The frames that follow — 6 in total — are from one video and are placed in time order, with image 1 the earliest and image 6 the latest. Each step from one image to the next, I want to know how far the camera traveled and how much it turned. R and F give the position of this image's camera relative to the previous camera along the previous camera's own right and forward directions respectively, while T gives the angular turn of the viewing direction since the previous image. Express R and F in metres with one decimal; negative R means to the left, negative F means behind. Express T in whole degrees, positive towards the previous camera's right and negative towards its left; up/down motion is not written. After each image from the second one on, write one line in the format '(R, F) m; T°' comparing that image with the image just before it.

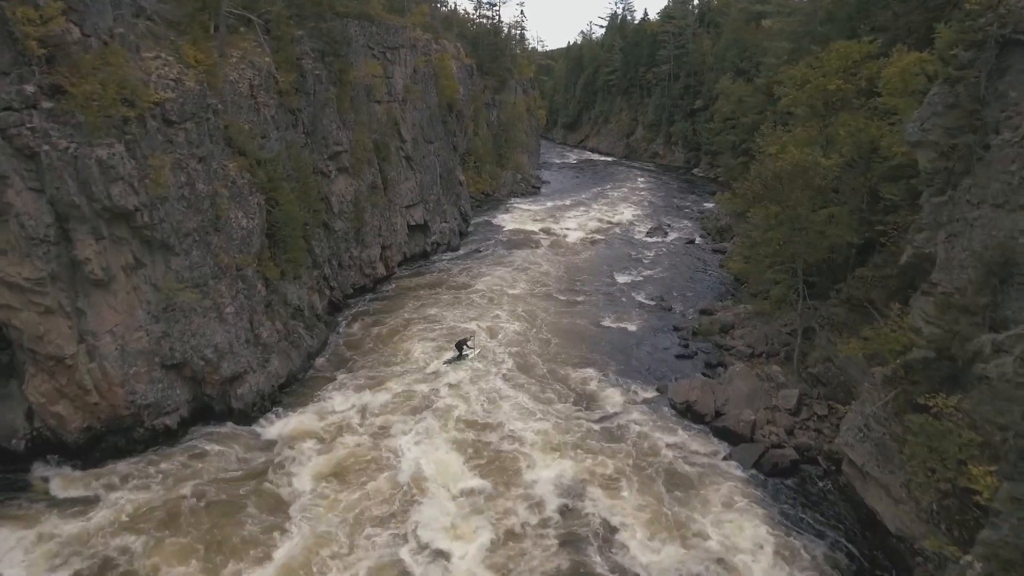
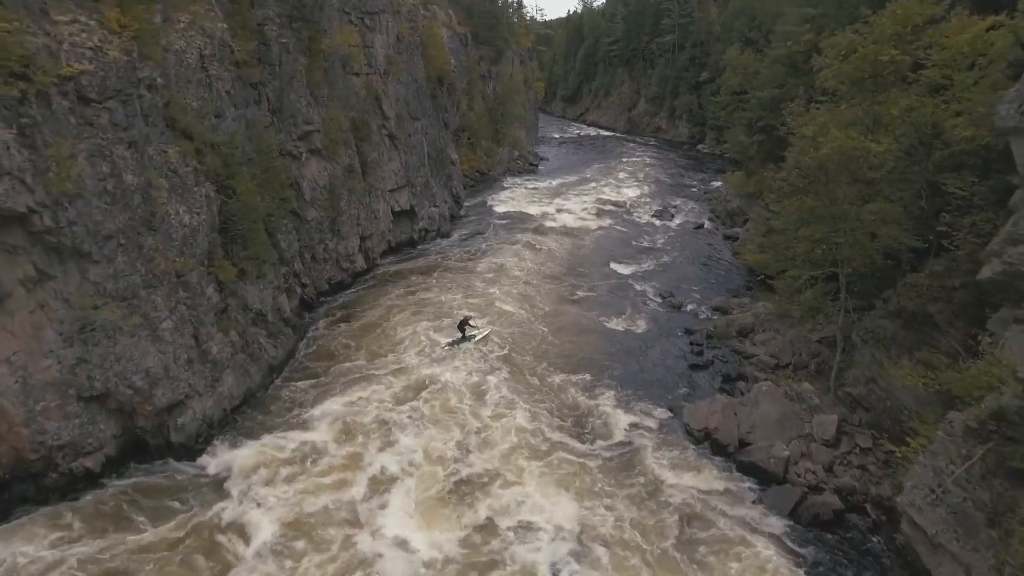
(+0.2, +3.1) m; 0°
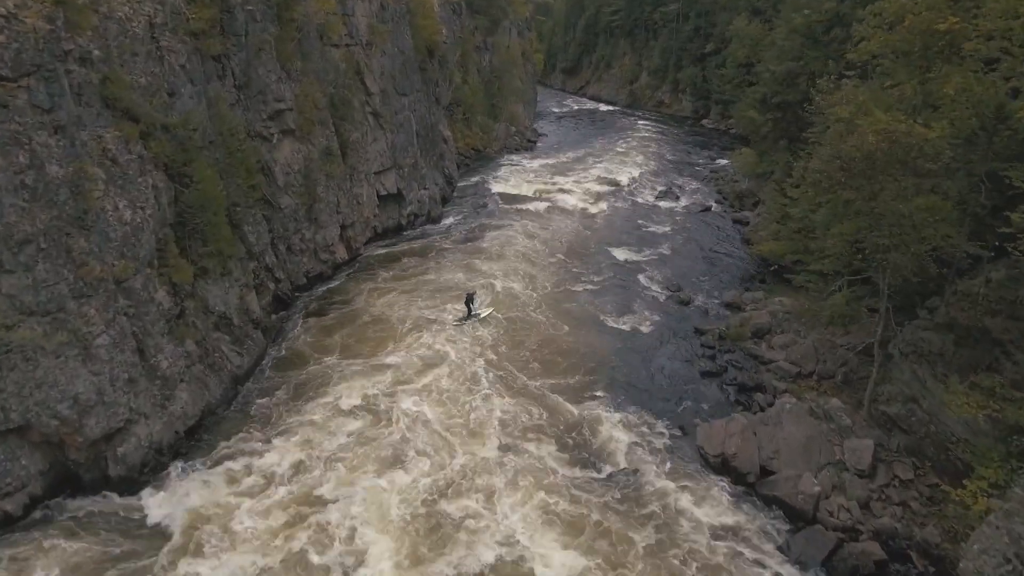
(+0.2, +2.3) m; 0°
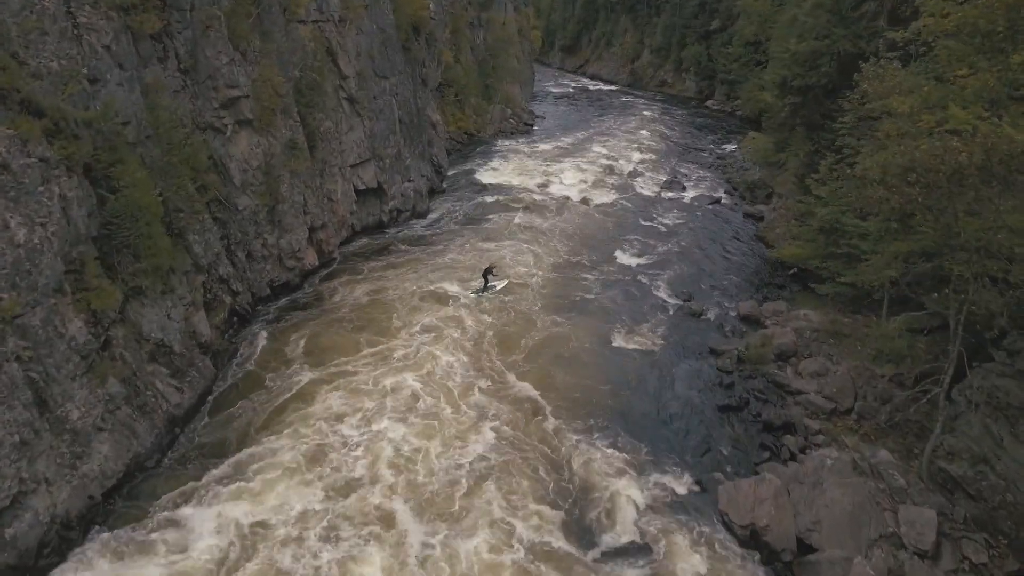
(+0.3, +2.9) m; 0°
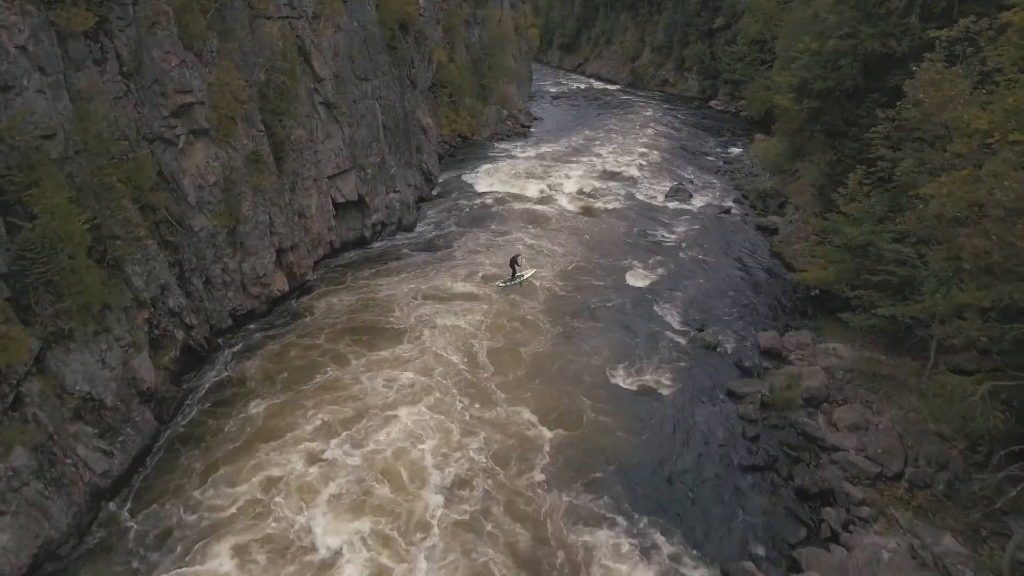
(+0.2, +2.5) m; 0°
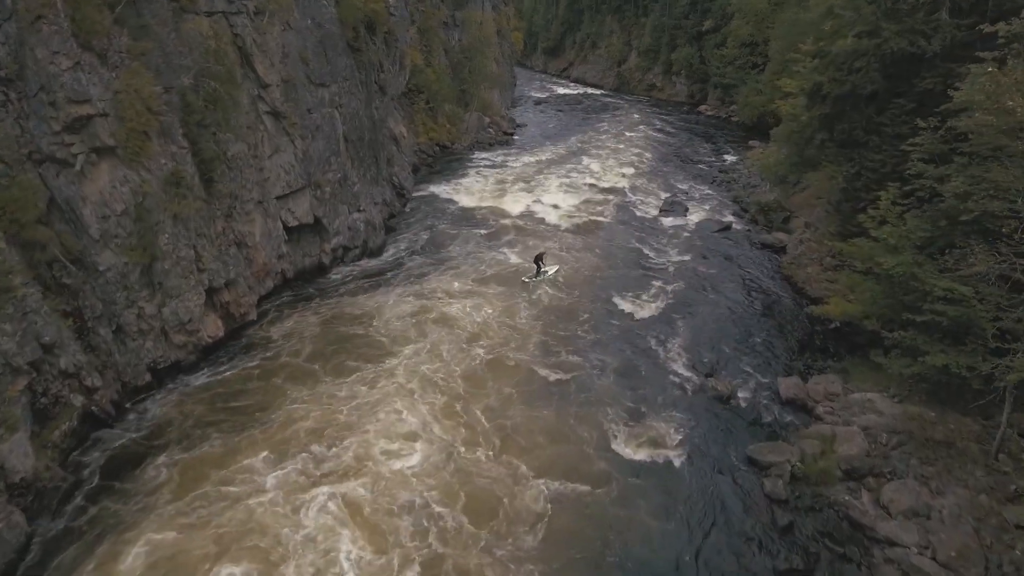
(+0.3, +3.1) m; +1°
